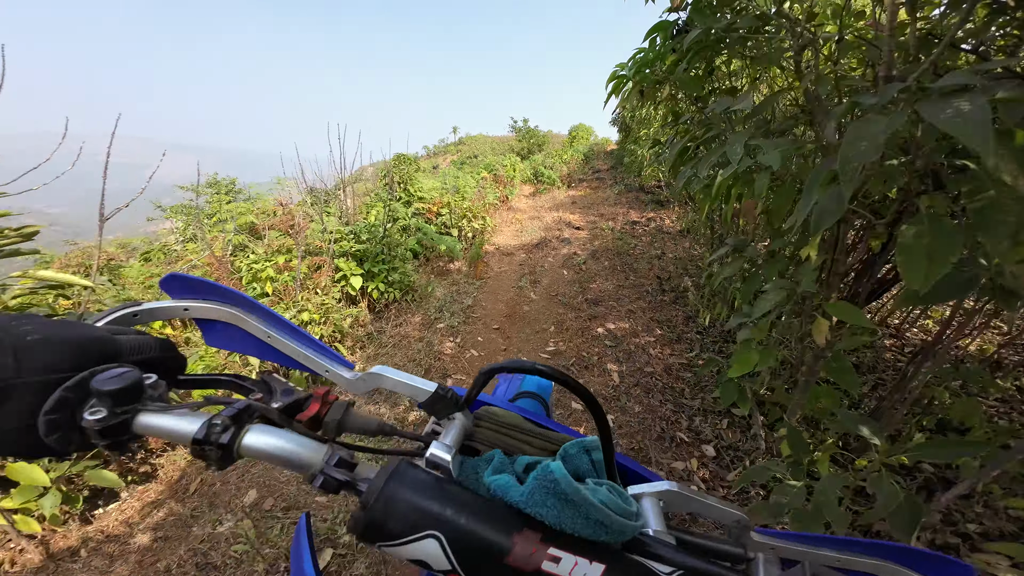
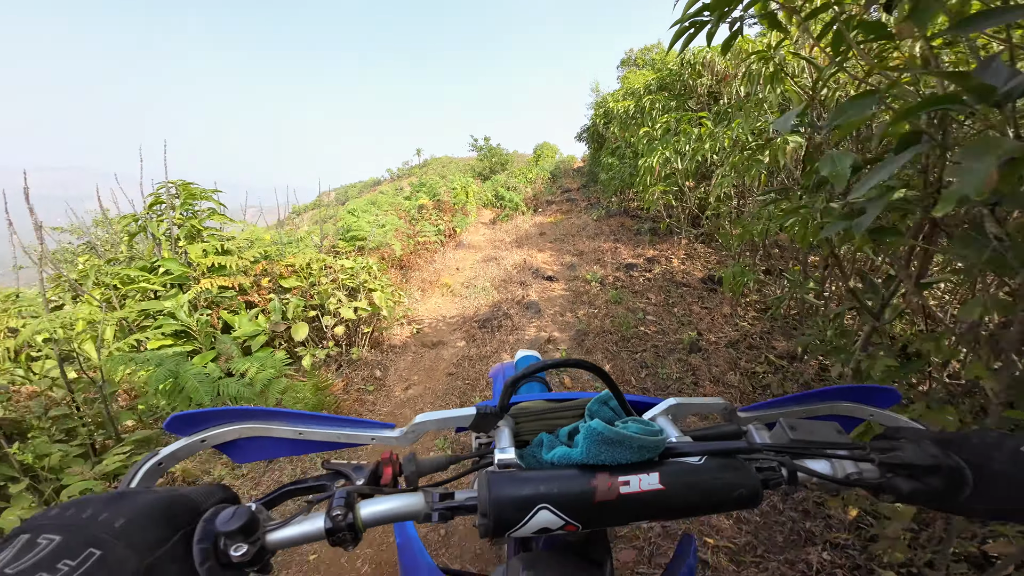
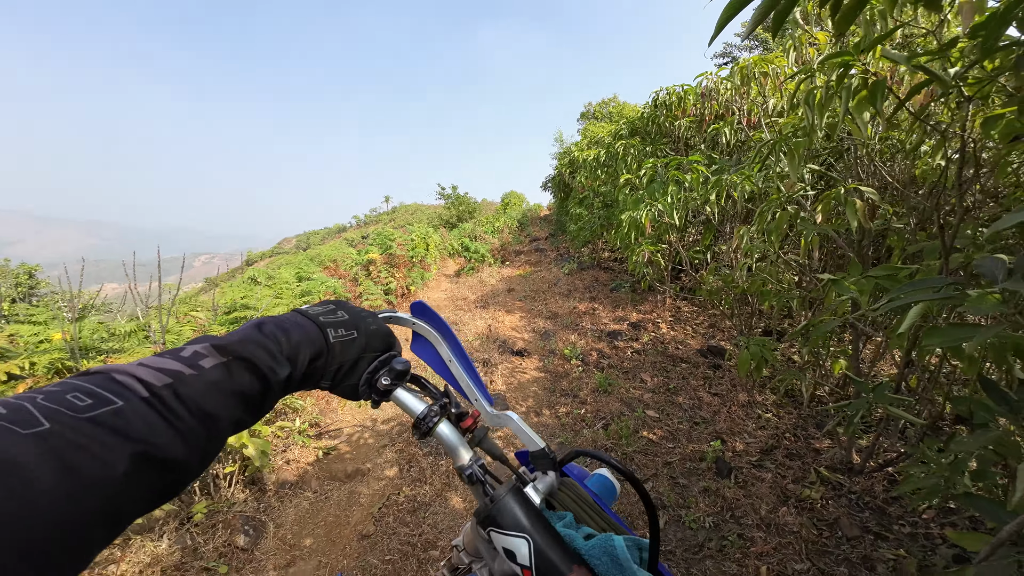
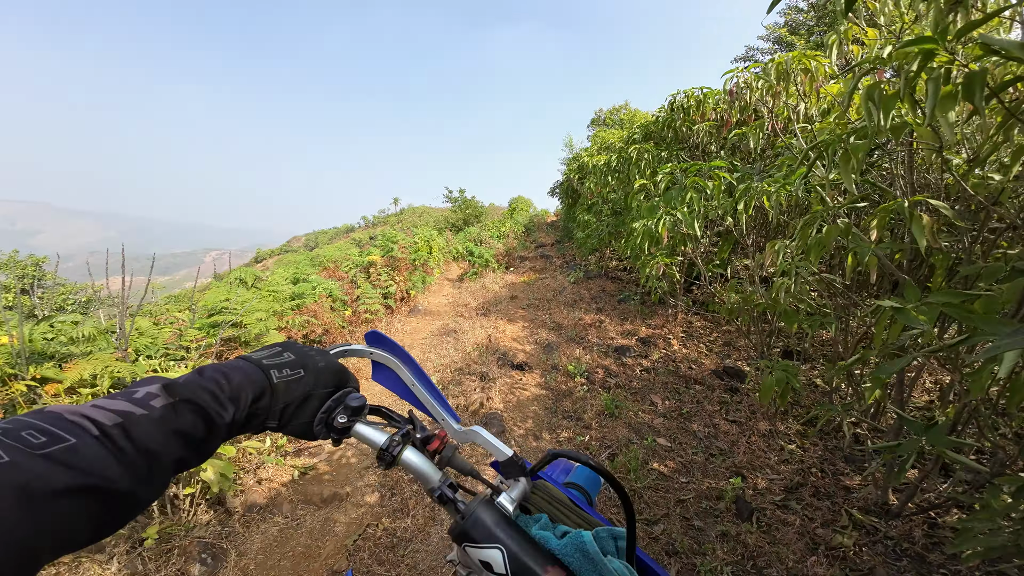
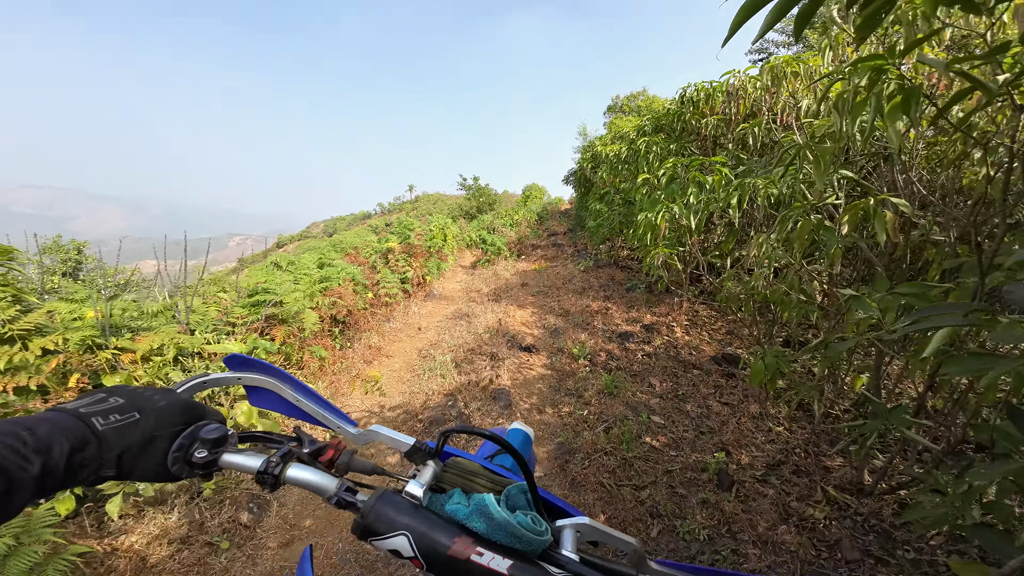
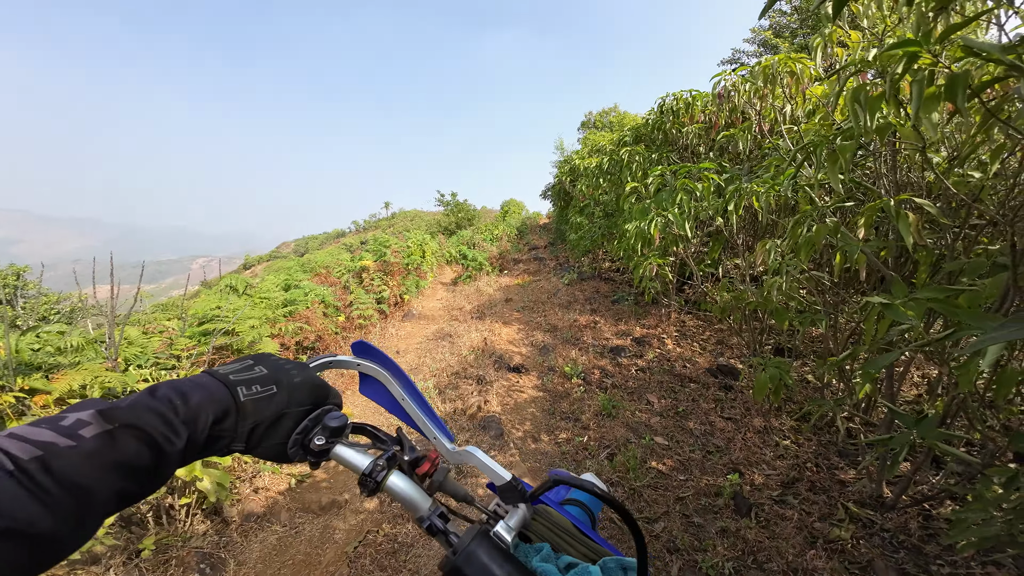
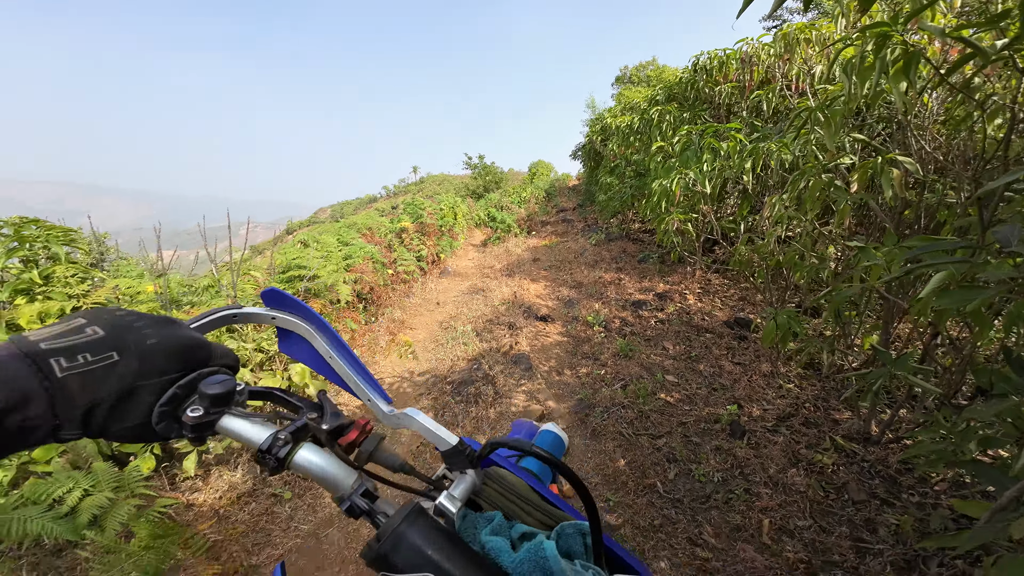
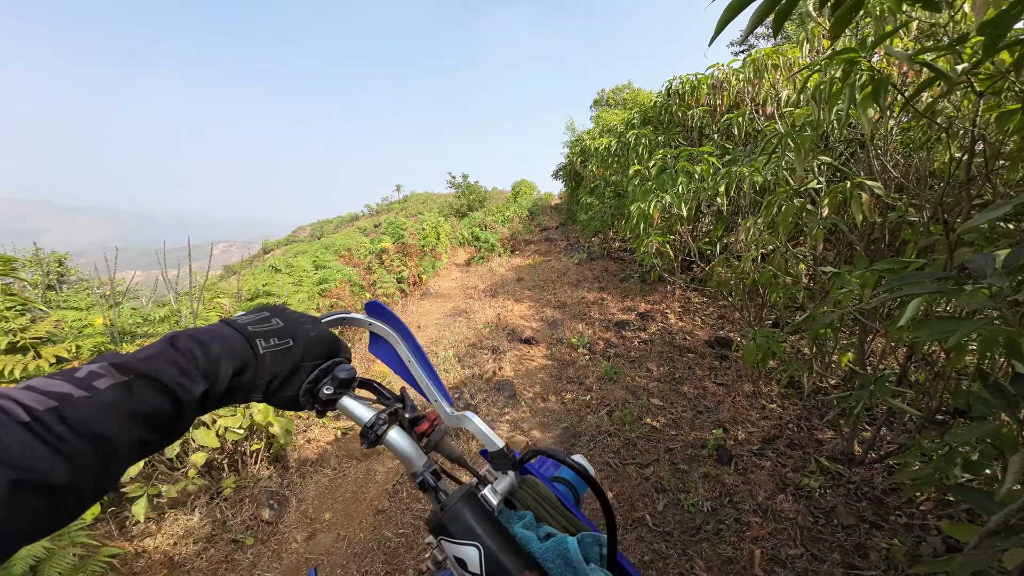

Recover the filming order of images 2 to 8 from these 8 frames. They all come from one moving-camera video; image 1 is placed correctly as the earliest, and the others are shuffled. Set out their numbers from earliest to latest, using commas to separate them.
2, 5, 4, 6, 3, 8, 7
